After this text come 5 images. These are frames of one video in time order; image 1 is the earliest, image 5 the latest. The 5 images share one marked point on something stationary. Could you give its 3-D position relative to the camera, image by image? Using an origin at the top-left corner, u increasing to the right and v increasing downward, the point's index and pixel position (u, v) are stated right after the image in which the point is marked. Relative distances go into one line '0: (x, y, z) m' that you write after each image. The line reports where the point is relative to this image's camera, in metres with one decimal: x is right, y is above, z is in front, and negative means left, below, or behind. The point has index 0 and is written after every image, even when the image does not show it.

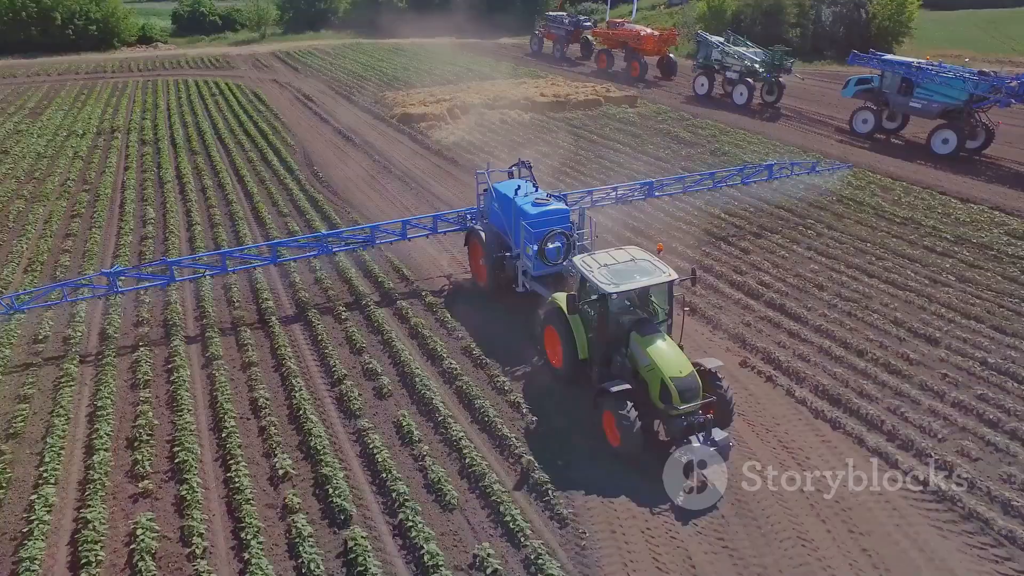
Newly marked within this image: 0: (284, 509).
0: (-2.6, -2.4, +7.1) m
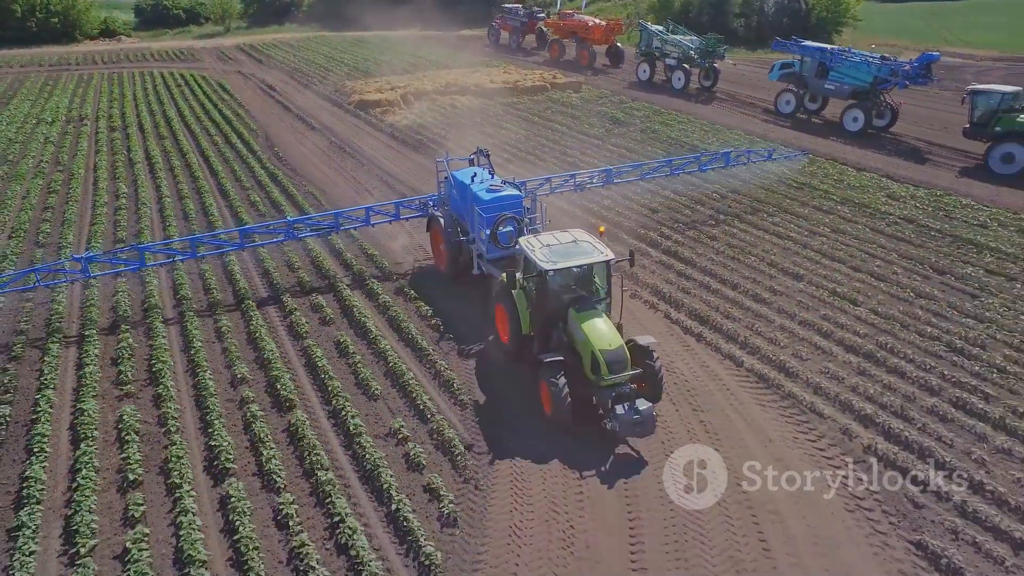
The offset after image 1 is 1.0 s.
0: (-3.8, -1.6, +8.9) m
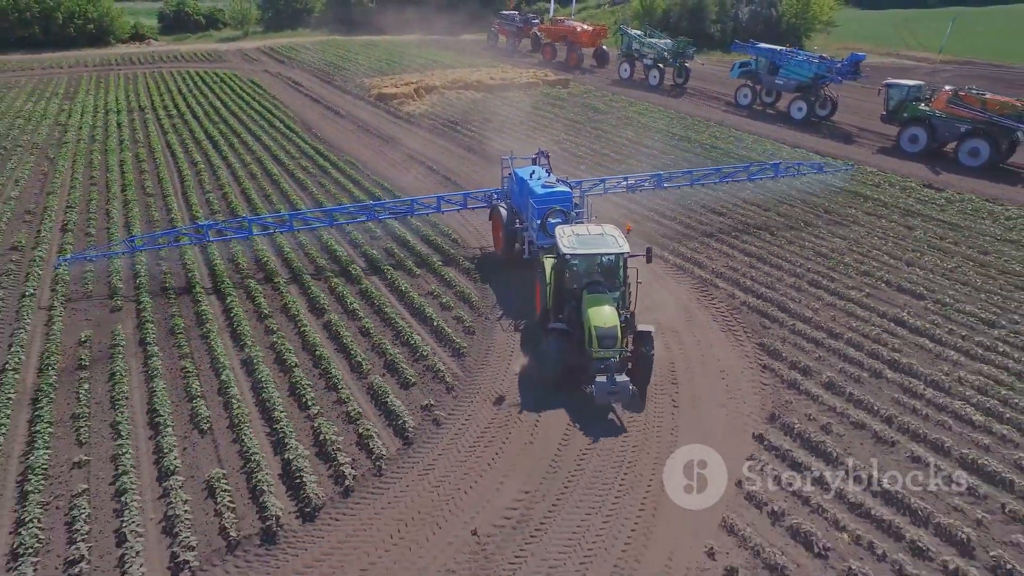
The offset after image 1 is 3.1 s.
0: (-3.8, +0.2, +13.1) m
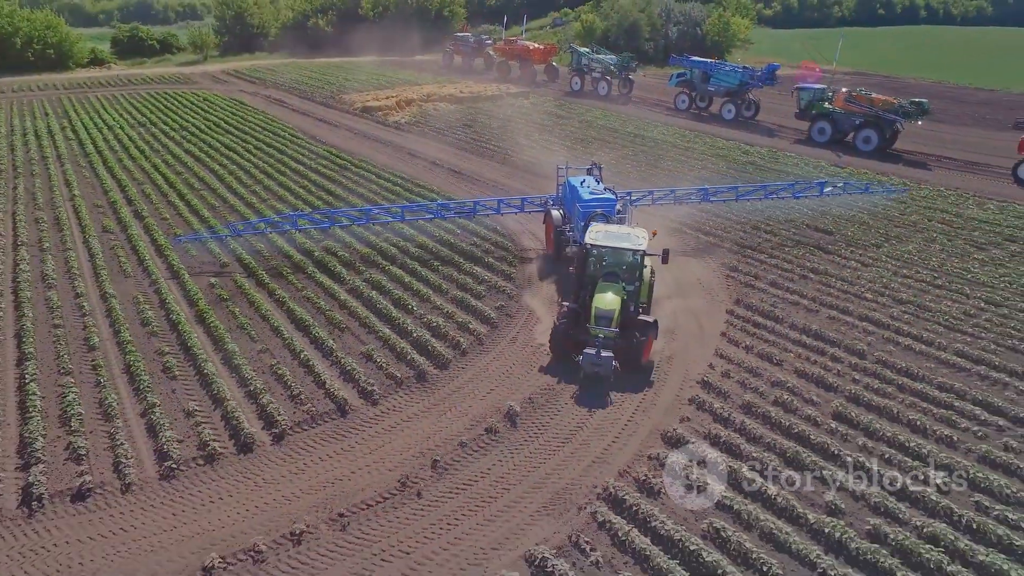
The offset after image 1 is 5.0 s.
0: (-3.3, +1.3, +16.6) m
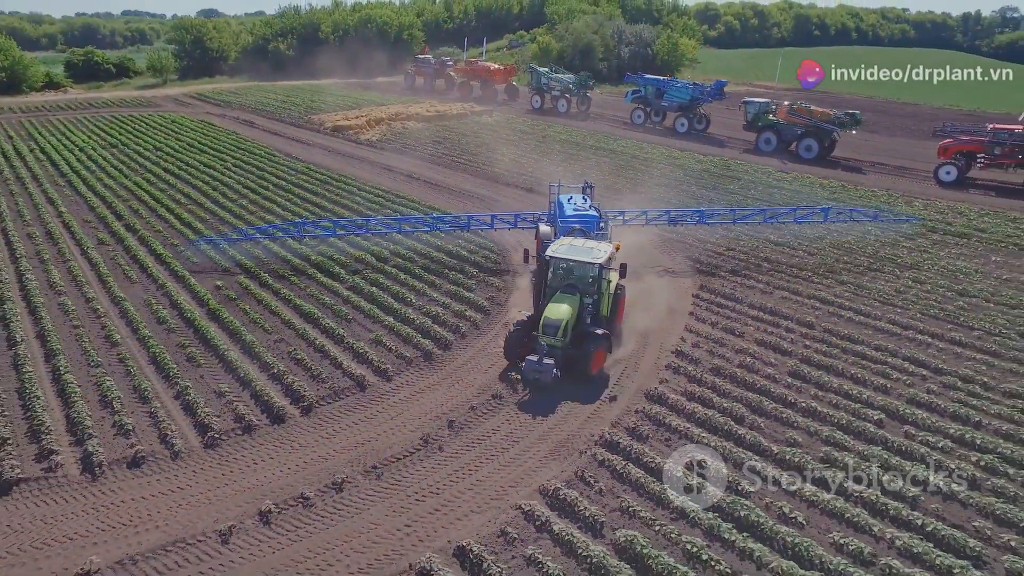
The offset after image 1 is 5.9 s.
0: (-3.8, +1.3, +17.8) m
